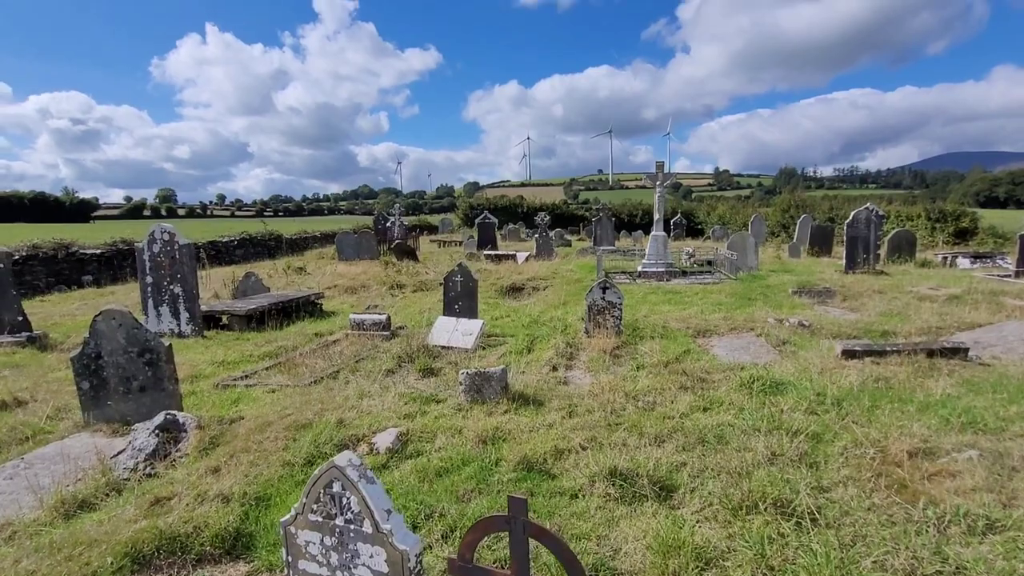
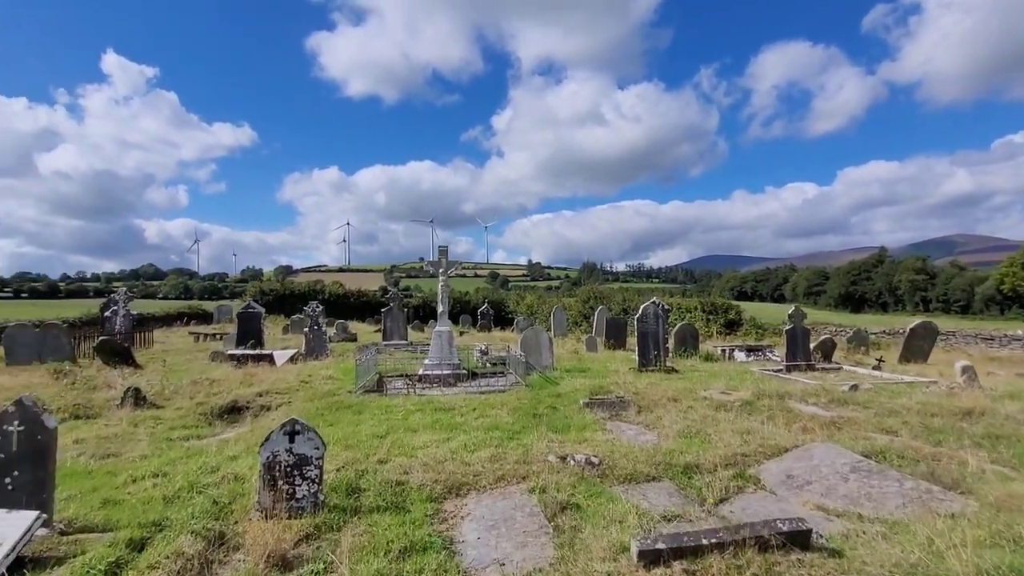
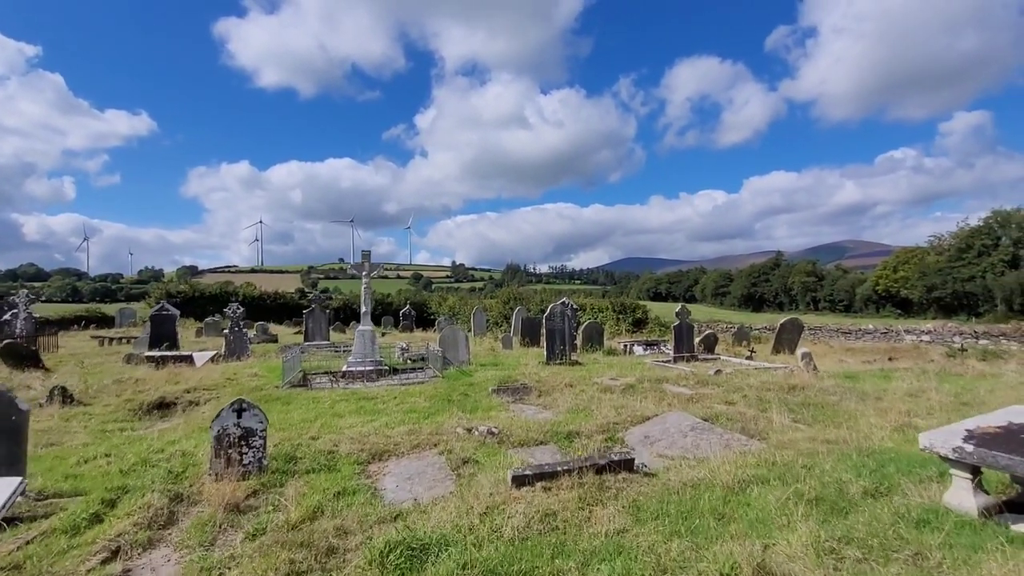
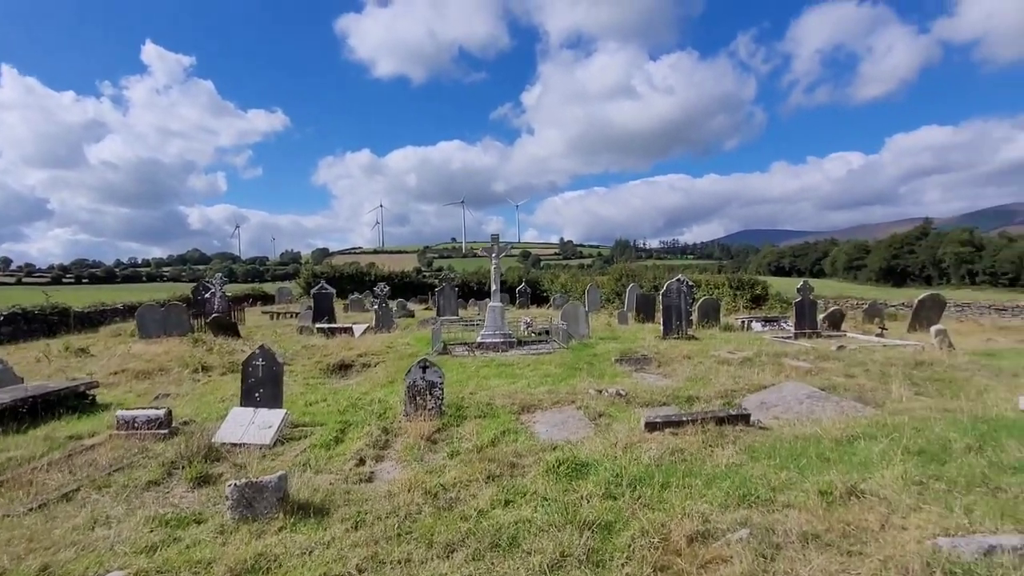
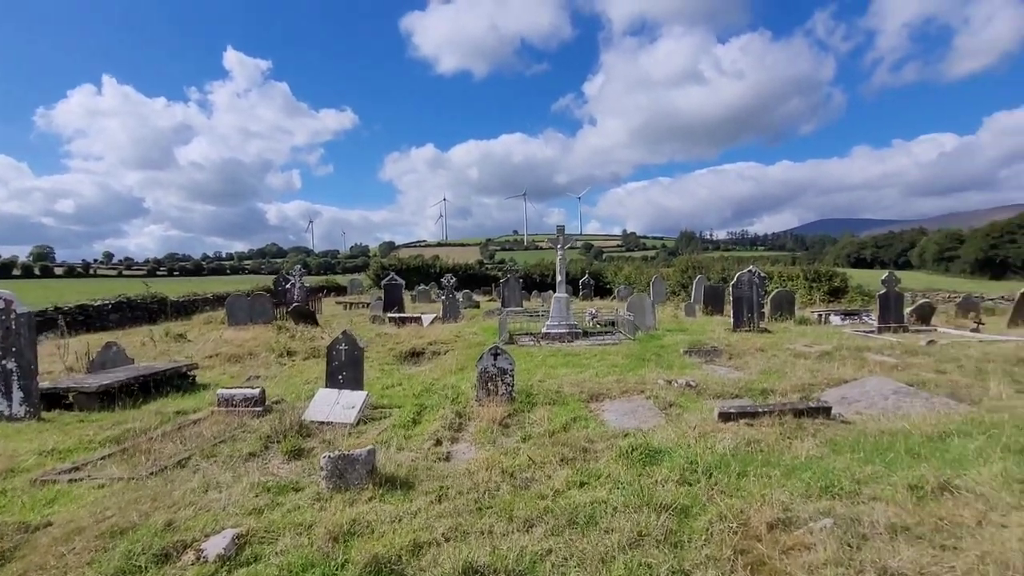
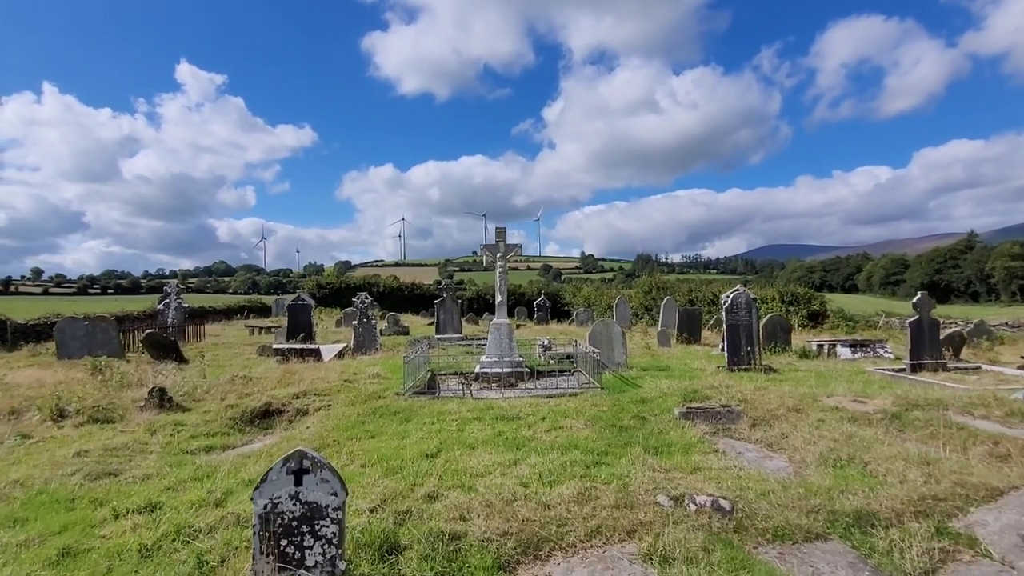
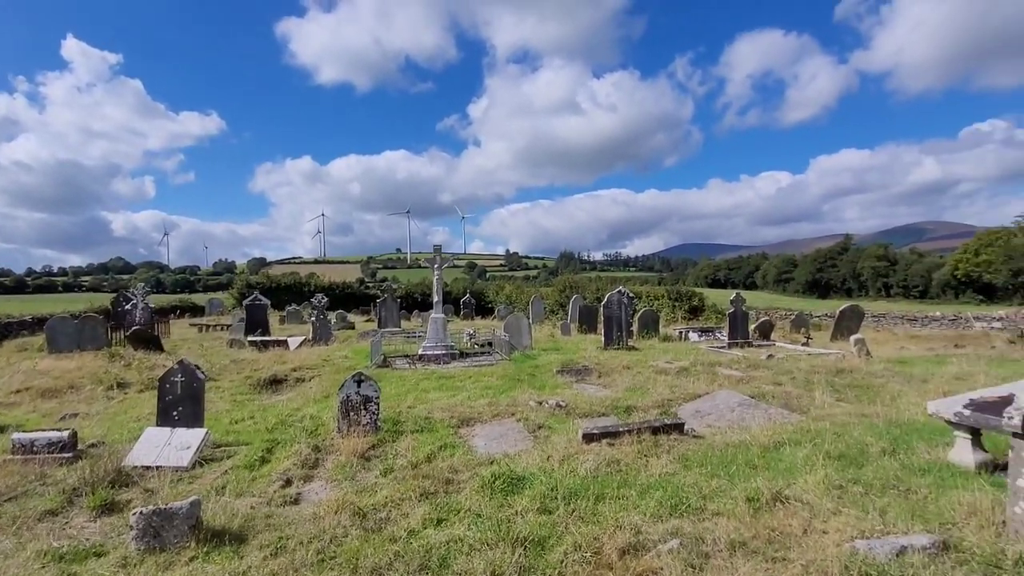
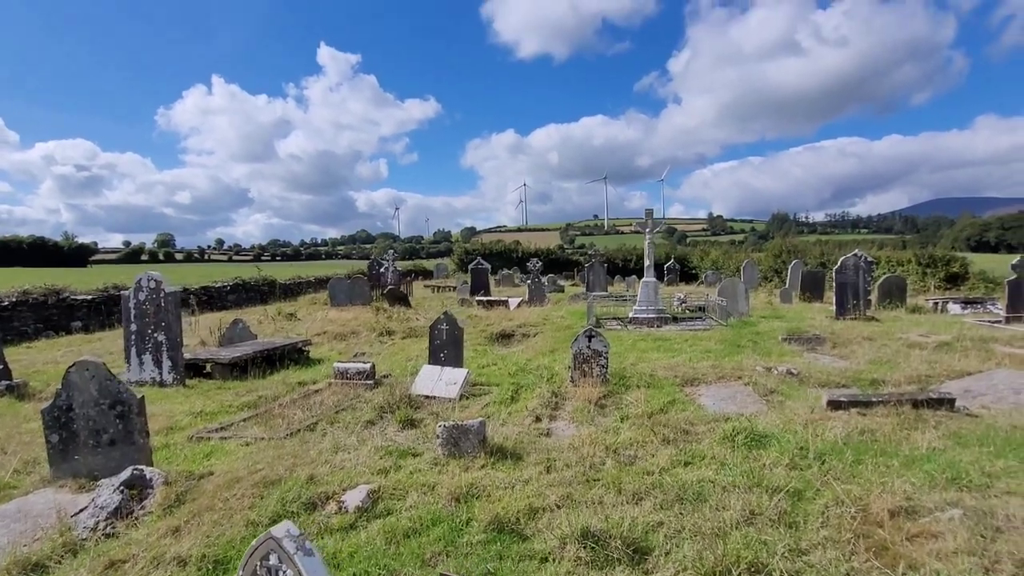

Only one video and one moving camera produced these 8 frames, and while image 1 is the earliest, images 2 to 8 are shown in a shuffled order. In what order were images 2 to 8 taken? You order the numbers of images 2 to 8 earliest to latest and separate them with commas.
8, 5, 4, 7, 3, 2, 6
